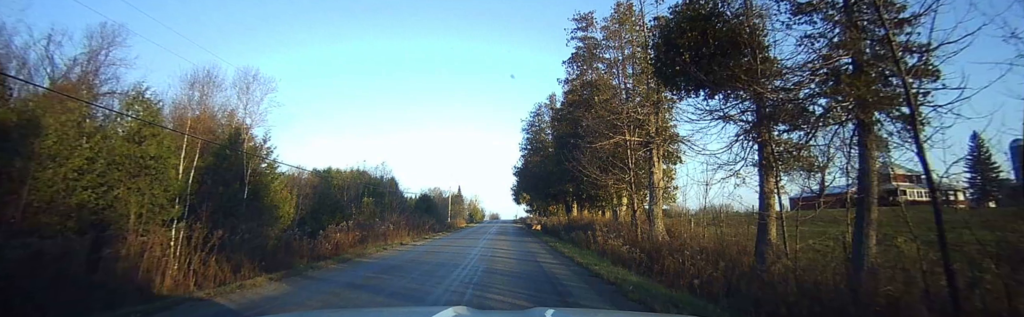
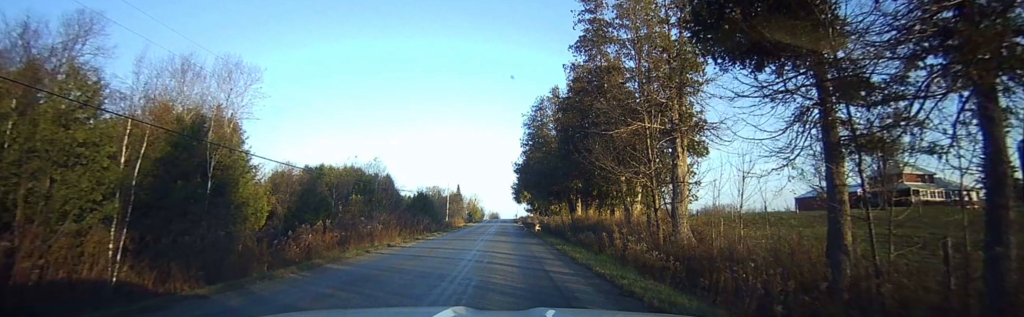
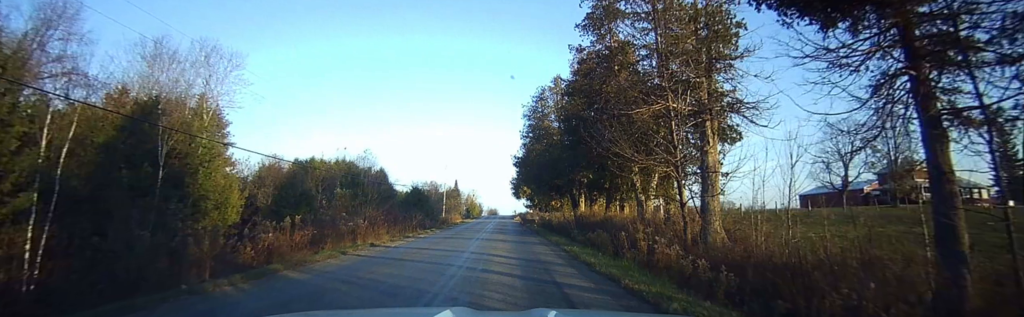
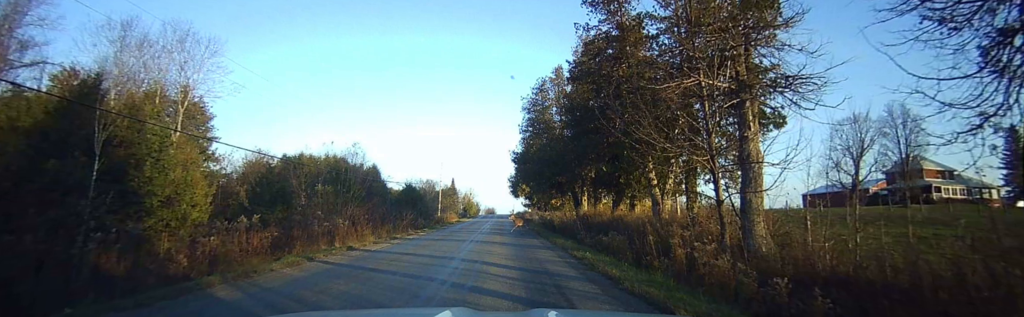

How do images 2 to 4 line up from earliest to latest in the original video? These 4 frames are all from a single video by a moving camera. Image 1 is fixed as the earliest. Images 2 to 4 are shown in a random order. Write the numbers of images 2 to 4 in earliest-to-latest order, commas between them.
2, 3, 4
